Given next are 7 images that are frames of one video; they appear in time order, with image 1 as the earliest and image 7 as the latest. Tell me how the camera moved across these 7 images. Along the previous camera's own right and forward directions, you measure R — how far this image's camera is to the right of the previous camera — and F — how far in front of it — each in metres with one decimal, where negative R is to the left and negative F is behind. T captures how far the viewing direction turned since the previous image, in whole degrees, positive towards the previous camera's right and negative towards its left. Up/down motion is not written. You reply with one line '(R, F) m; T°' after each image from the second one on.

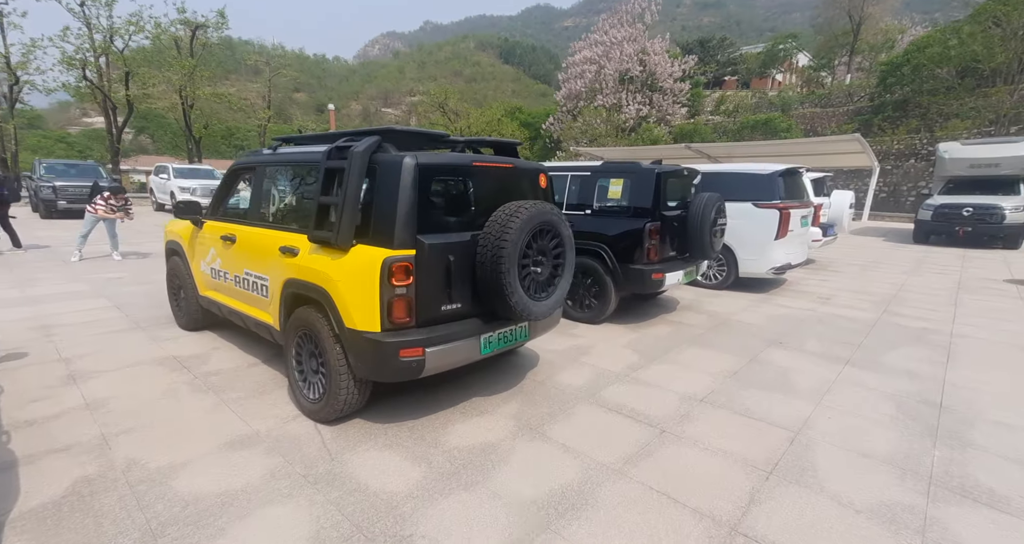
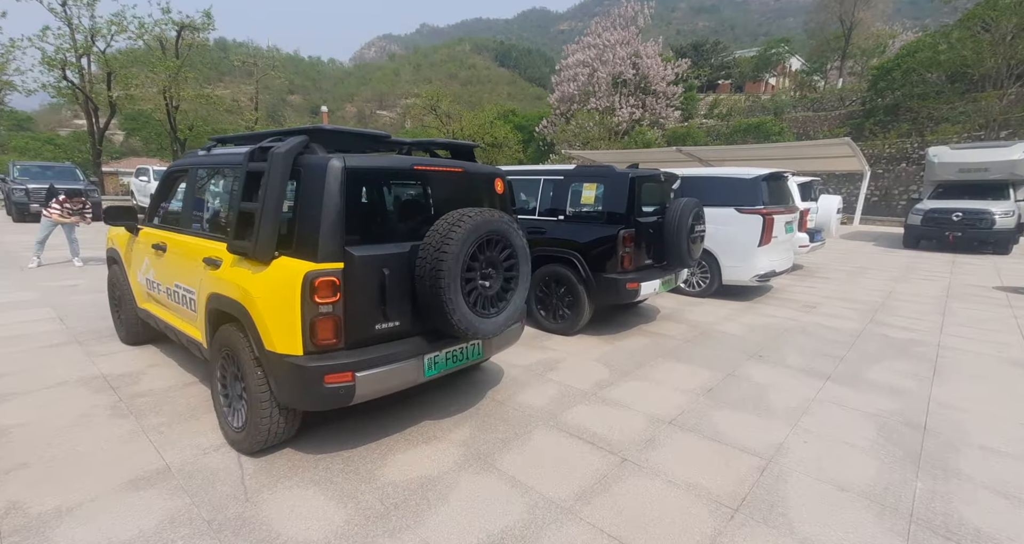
(+0.3, +0.2) m; +1°
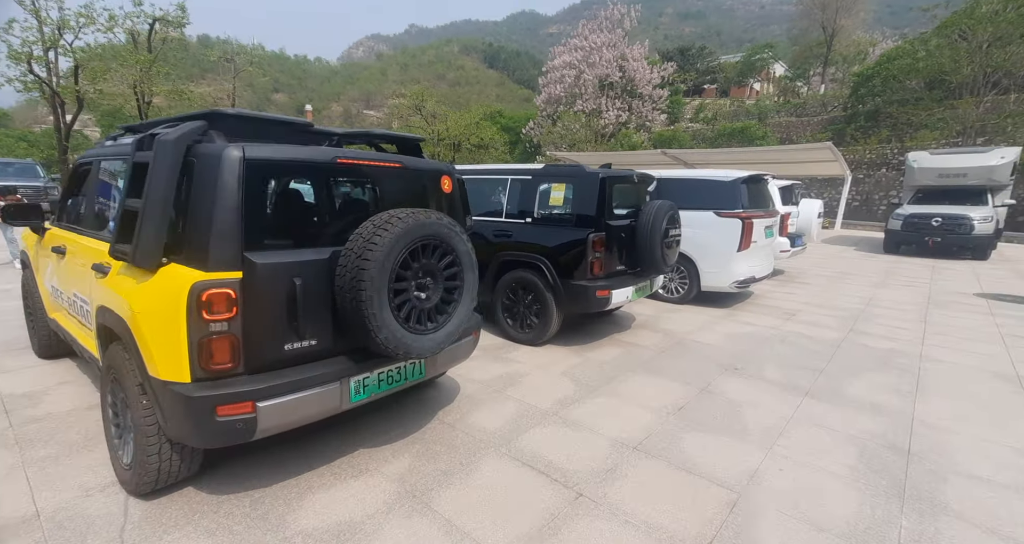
(+0.2, +0.3) m; +1°
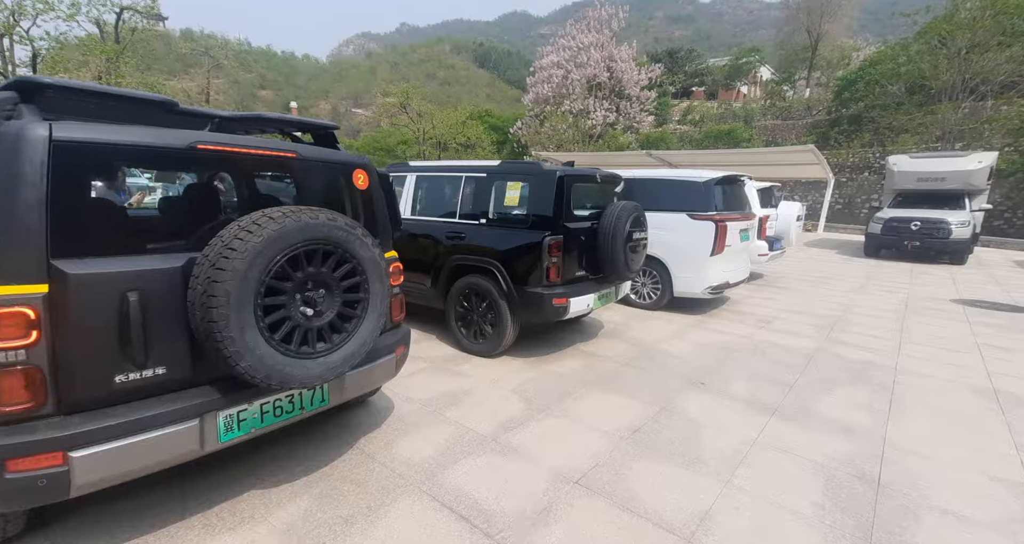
(+0.3, +0.3) m; +1°
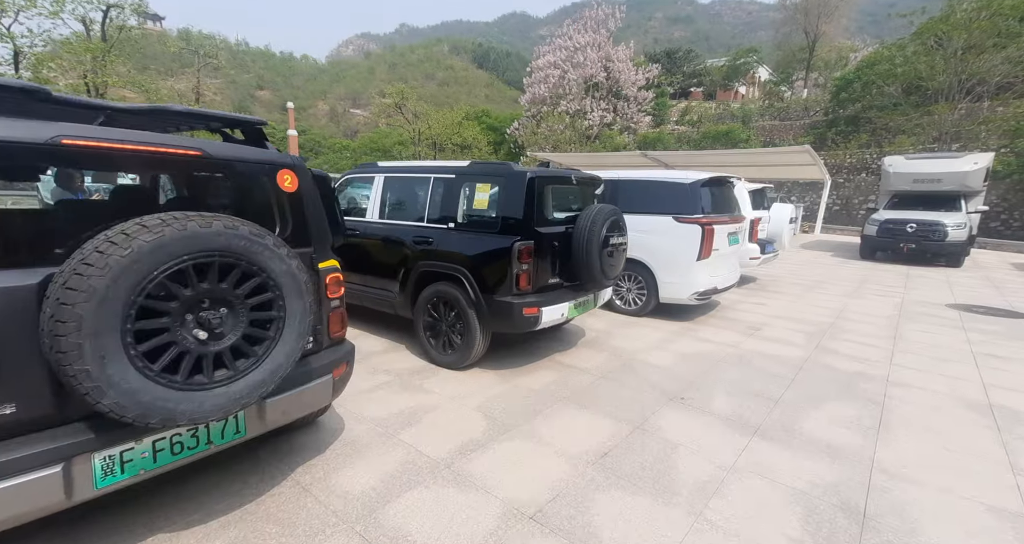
(+0.2, +0.2) m; 0°
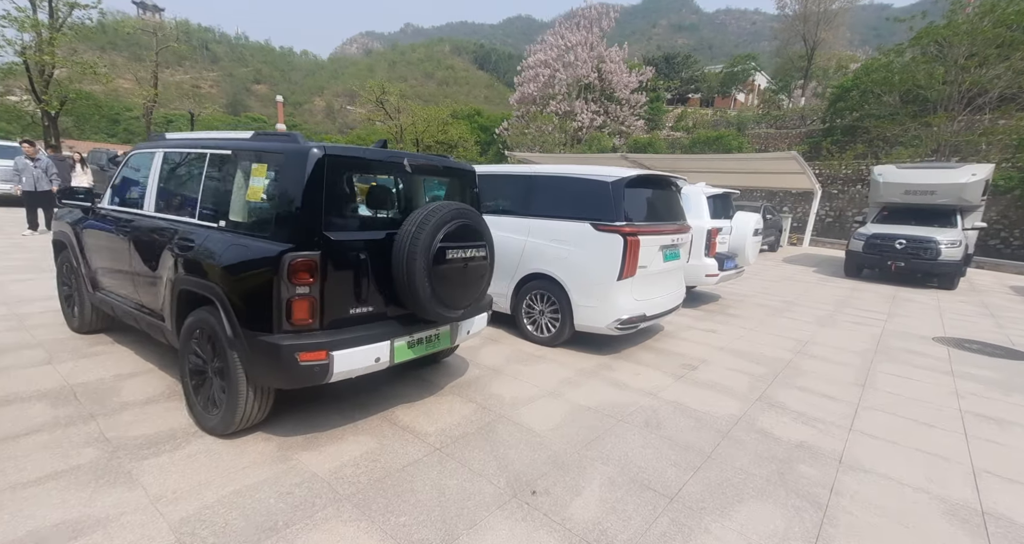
(+1.2, +1.2) m; 0°
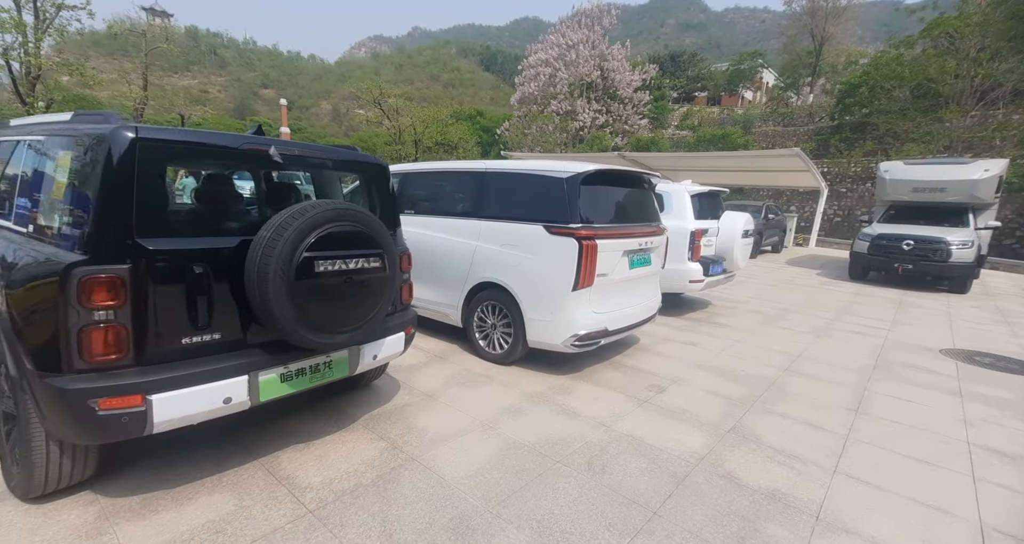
(+0.6, +0.6) m; -1°
